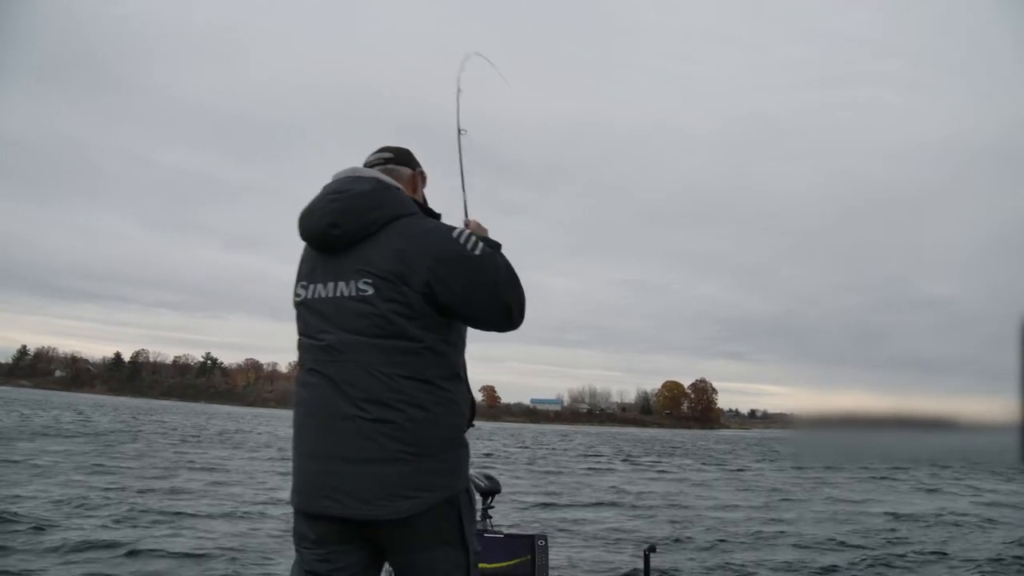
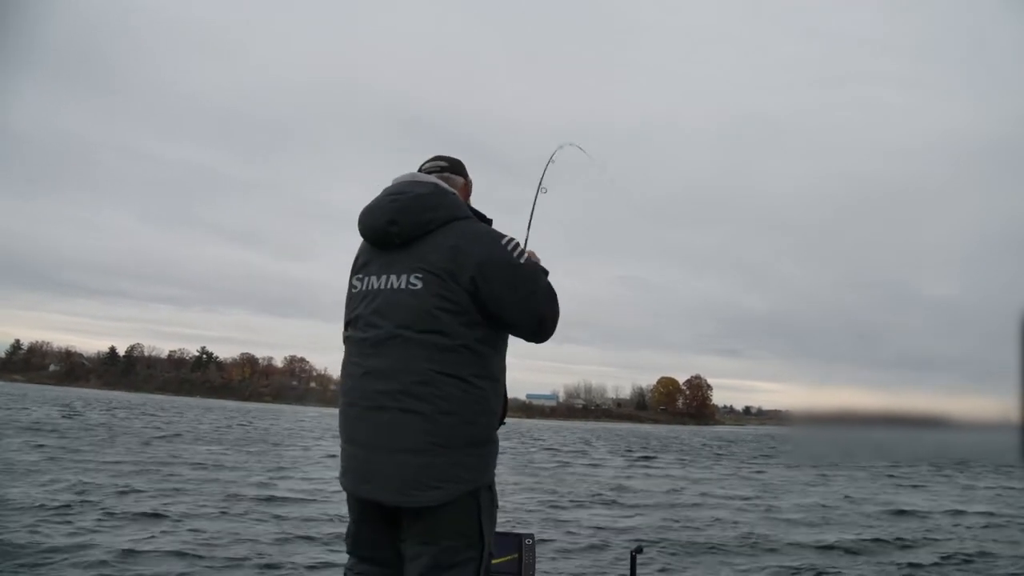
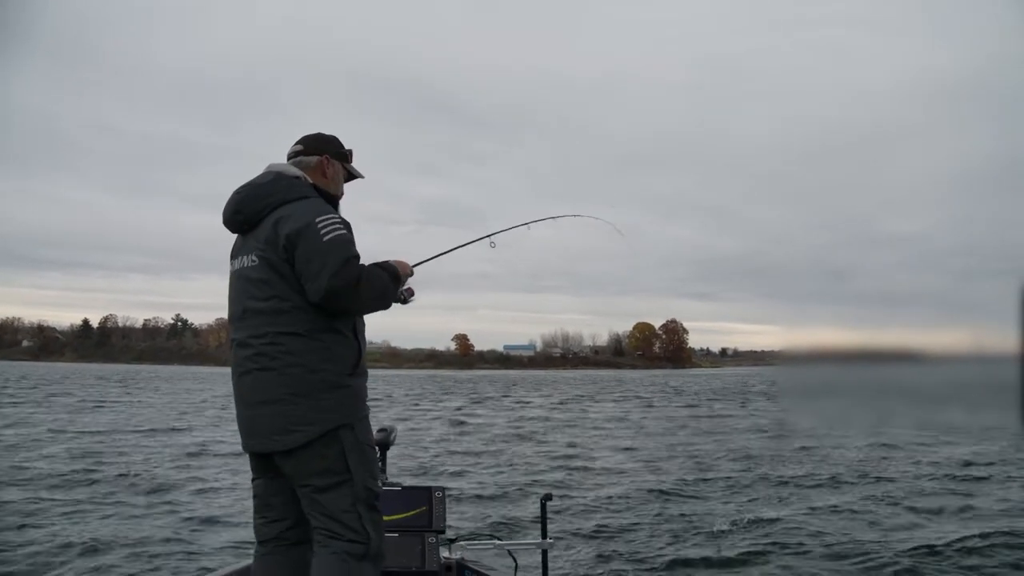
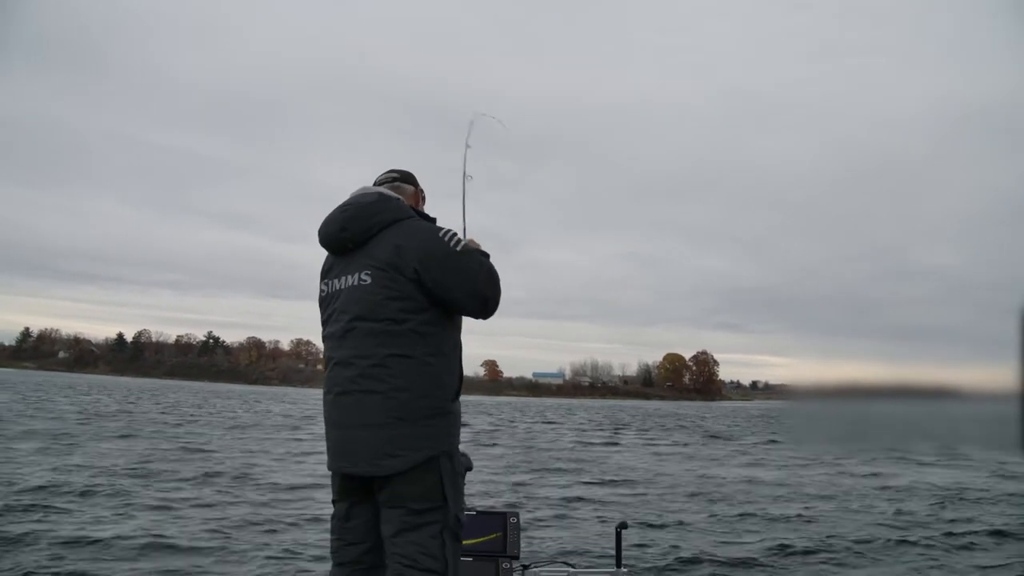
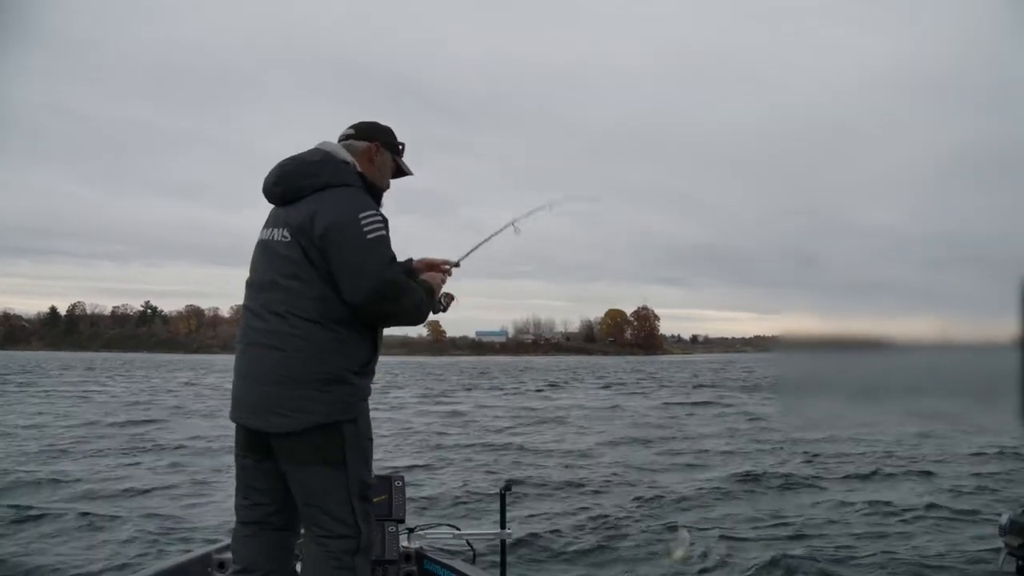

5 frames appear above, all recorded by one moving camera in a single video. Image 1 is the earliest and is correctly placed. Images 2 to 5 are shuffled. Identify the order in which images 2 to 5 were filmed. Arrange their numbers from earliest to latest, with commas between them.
2, 4, 3, 5
